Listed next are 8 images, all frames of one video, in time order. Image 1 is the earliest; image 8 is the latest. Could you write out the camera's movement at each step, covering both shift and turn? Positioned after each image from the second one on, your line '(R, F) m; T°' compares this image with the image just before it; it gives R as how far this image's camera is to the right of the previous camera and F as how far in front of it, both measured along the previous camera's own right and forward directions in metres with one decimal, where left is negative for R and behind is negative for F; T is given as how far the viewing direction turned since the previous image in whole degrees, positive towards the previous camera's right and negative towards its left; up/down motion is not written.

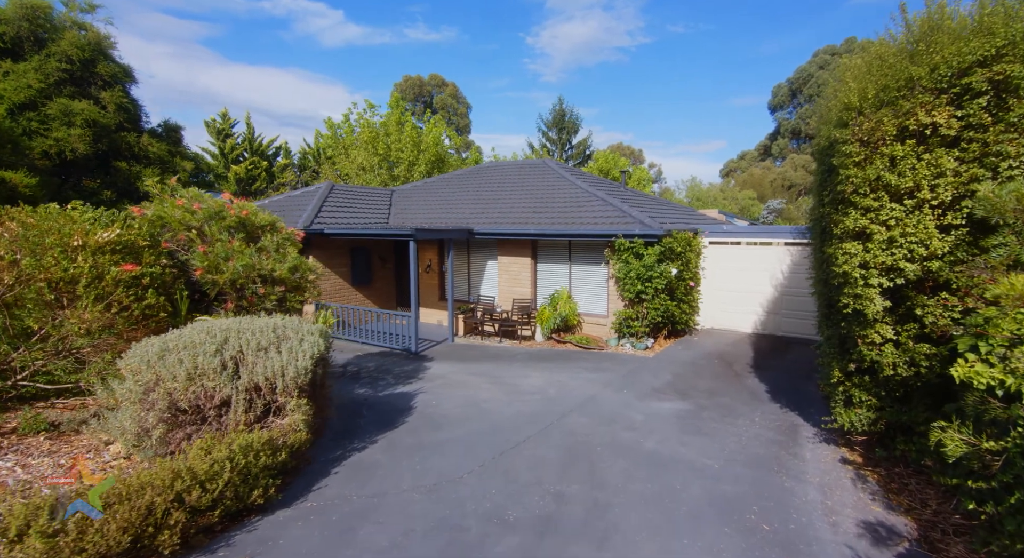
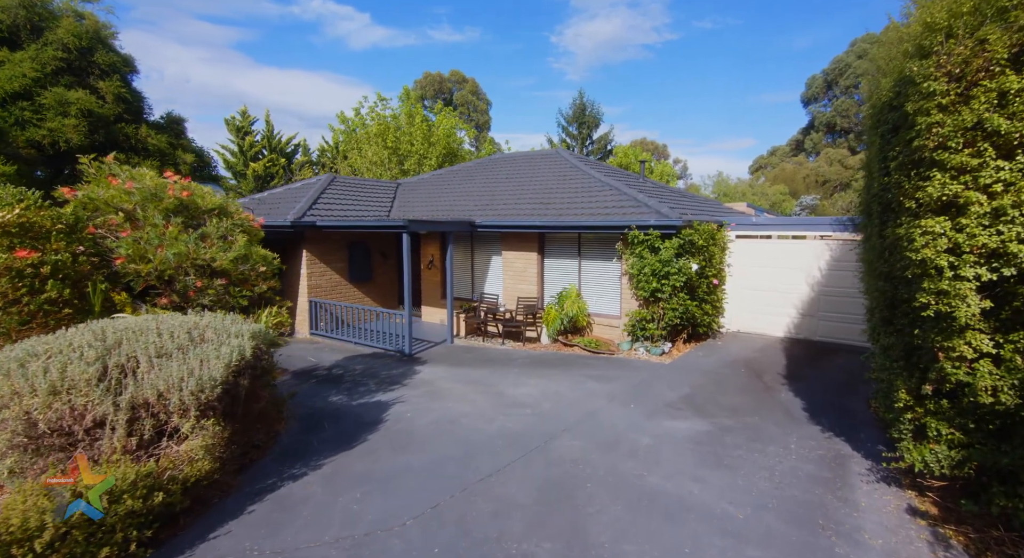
(+0.4, +1.2) m; -3°
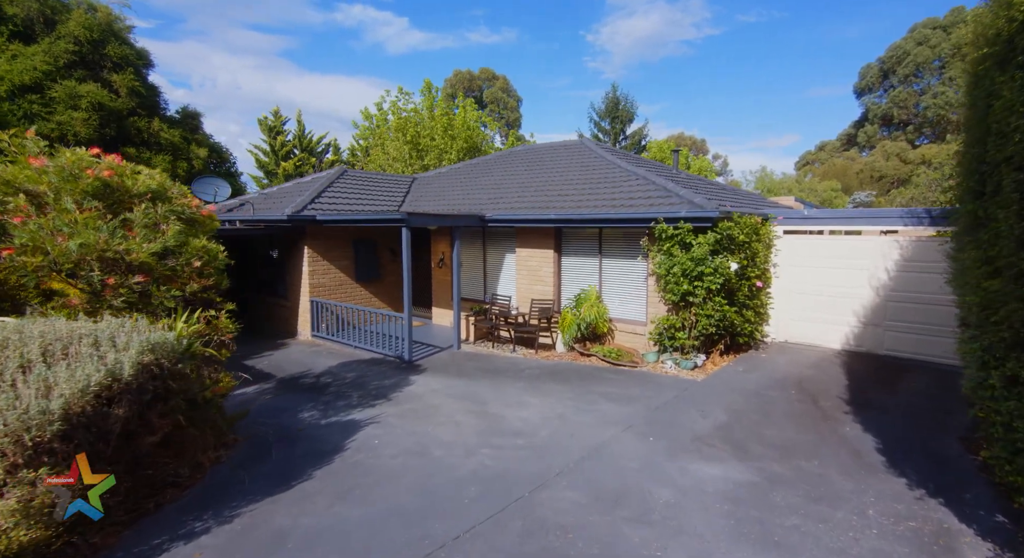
(+0.4, +1.3) m; -4°
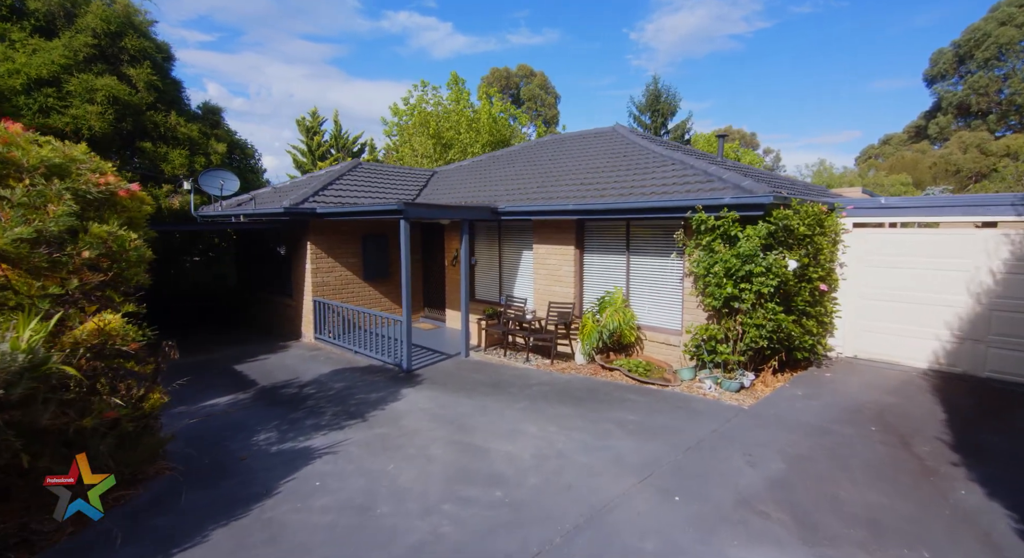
(+0.5, +1.4) m; -4°
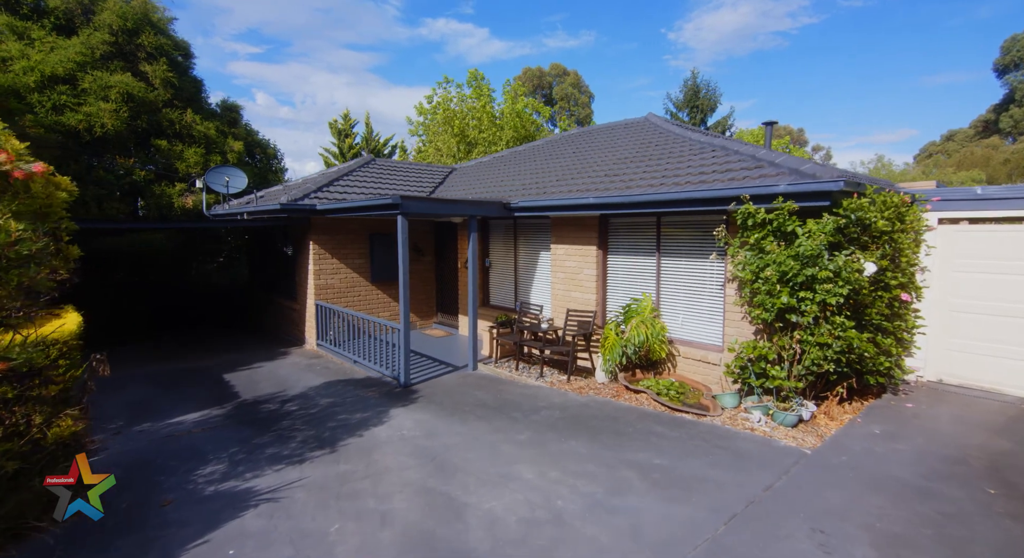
(+0.3, +1.2) m; -4°
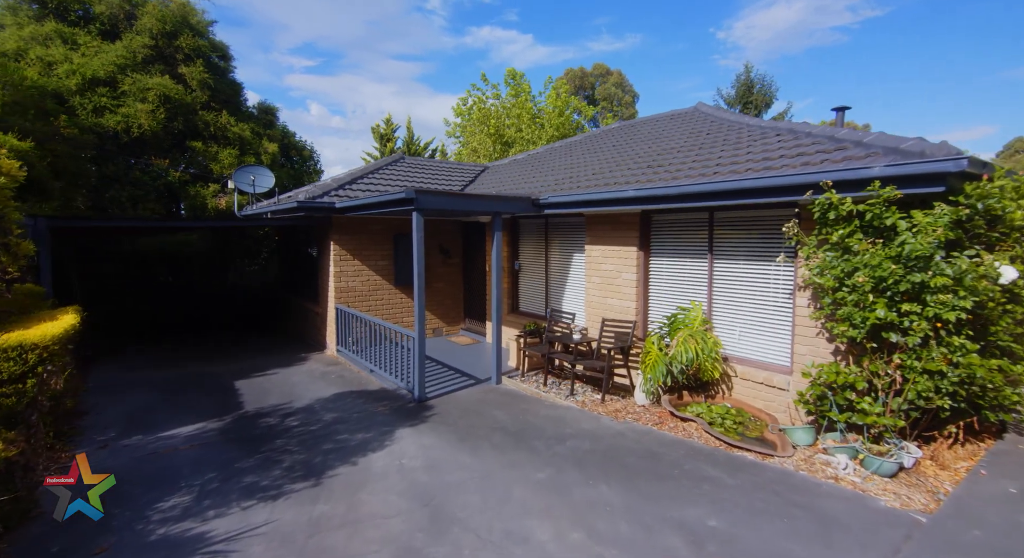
(+0.2, +0.9) m; -4°
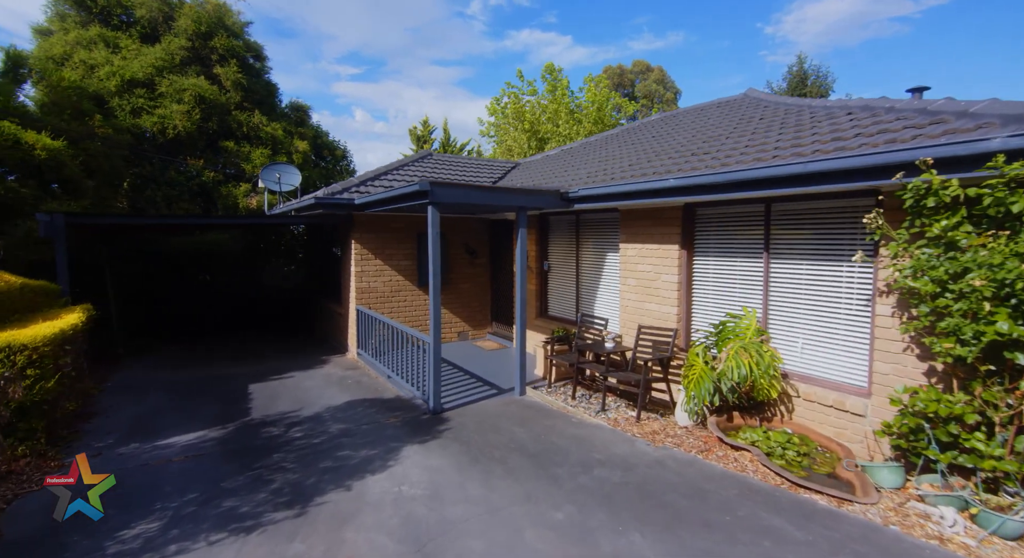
(+0.1, +0.7) m; -4°
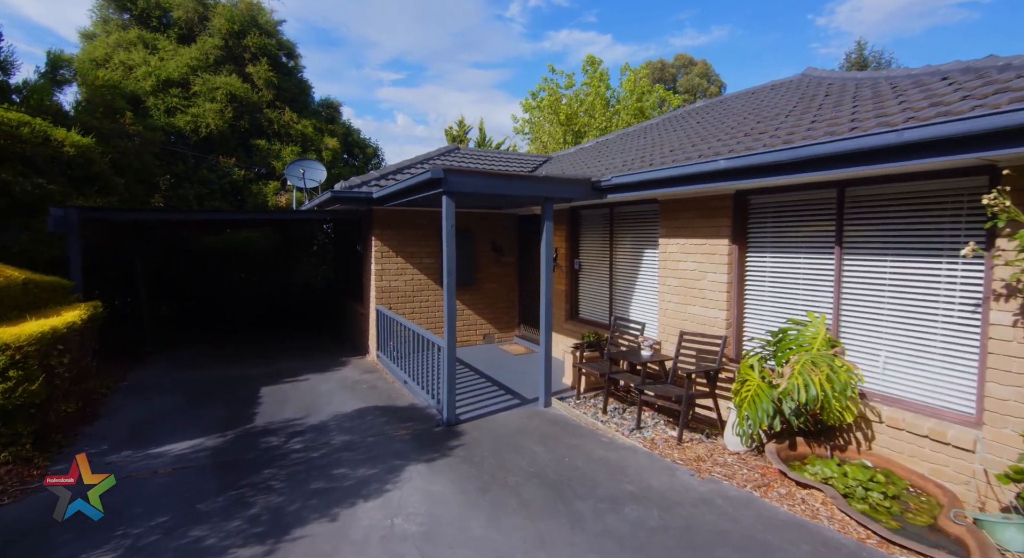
(+0.1, +0.7) m; -4°
